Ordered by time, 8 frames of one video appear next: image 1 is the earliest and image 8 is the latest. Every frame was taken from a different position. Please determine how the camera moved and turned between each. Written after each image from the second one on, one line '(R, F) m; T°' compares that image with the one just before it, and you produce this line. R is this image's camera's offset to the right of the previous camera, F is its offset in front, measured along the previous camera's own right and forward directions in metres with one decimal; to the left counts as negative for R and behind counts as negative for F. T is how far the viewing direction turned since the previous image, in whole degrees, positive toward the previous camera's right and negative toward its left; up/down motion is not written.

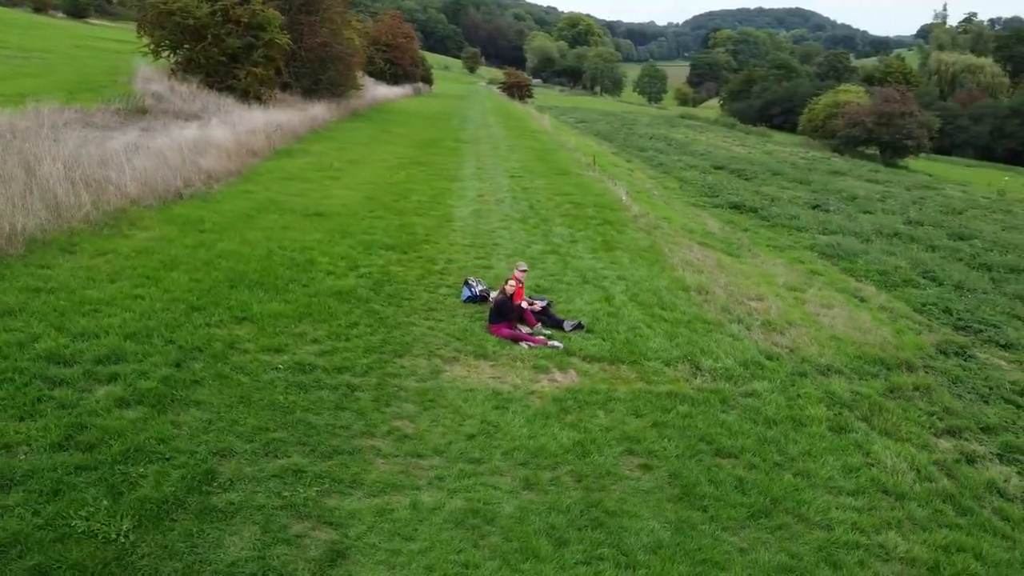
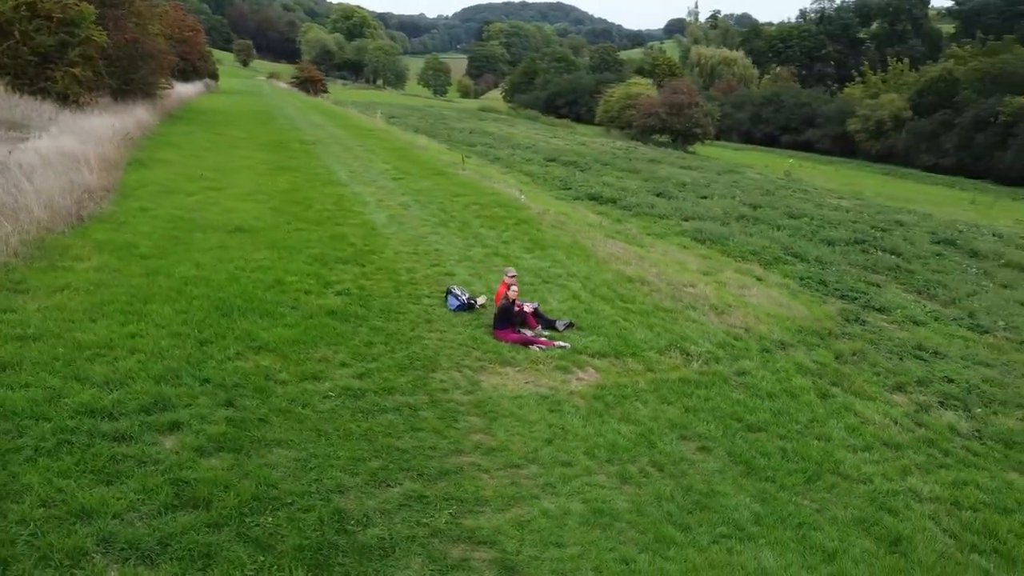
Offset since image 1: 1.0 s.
(-2.9, +0.1) m; +15°
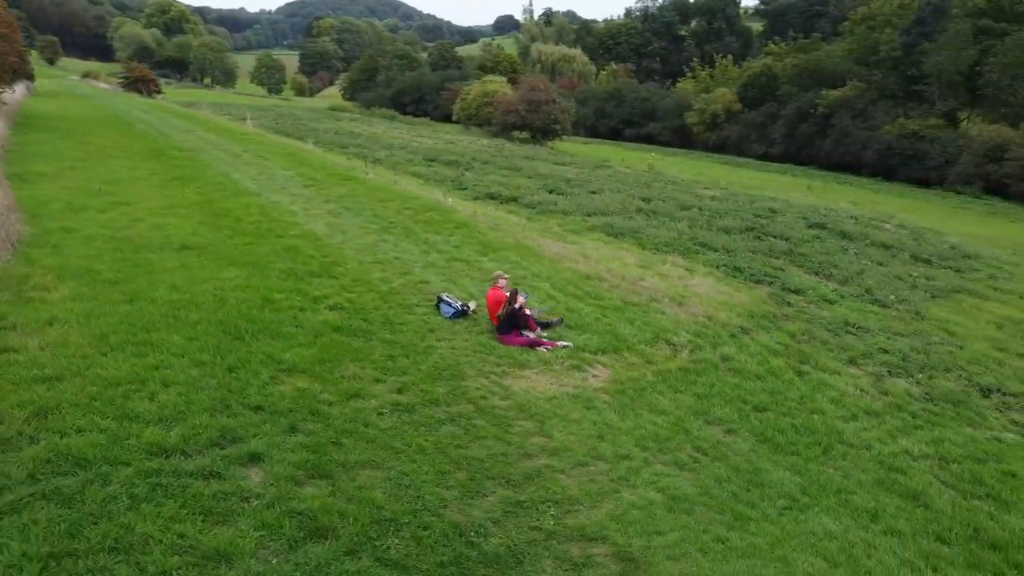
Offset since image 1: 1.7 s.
(-2.2, -0.1) m; +11°
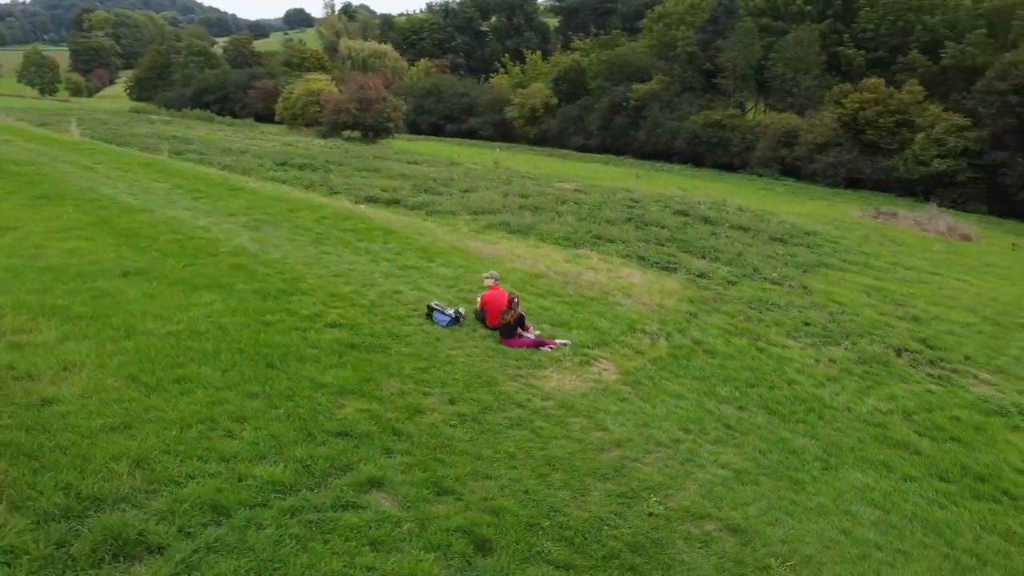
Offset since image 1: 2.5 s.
(-2.7, 0.0) m; +13°
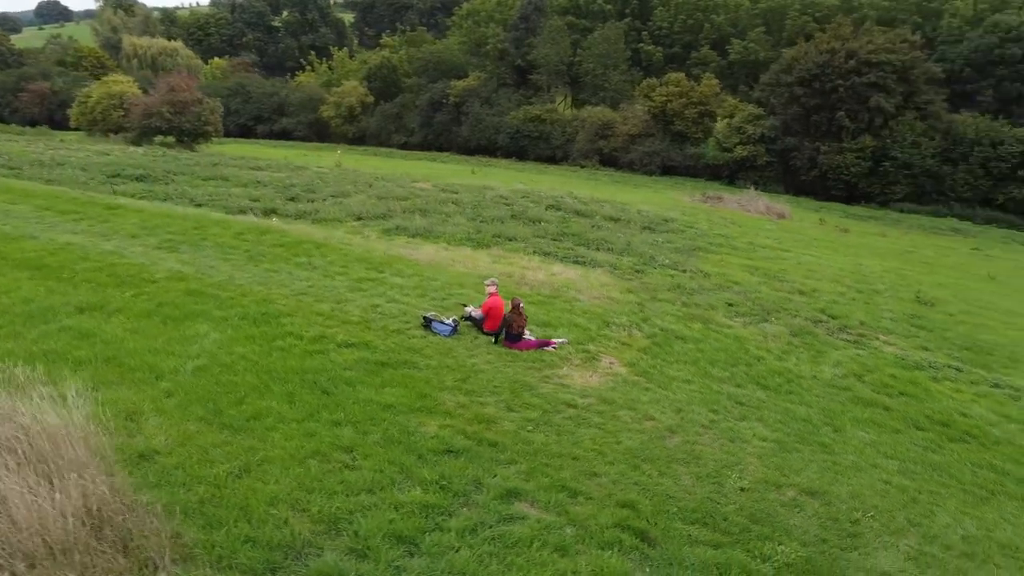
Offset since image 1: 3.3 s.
(-2.9, 0.0) m; +14°
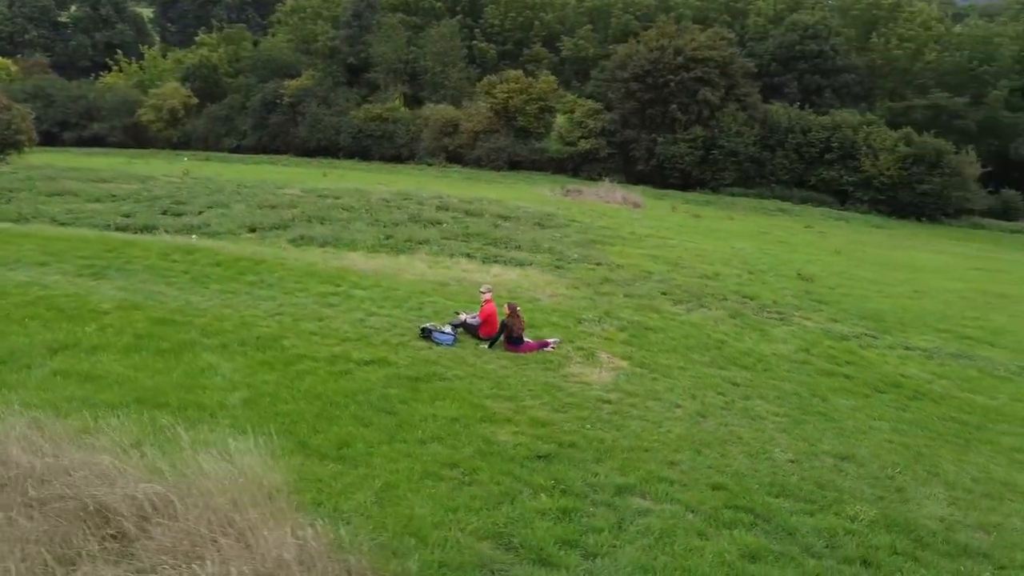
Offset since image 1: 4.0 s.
(-2.6, 0.0) m; +12°
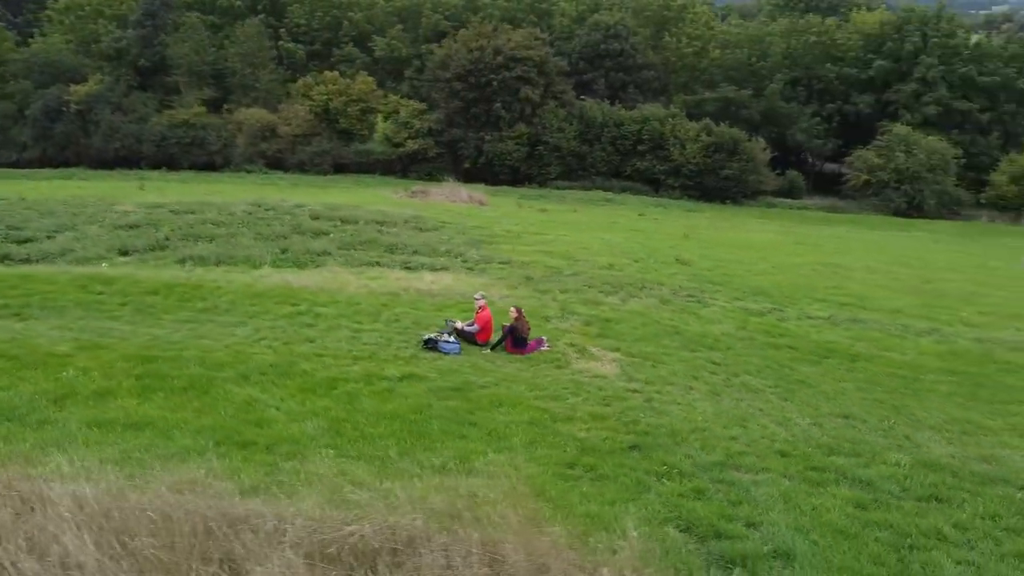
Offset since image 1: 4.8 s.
(-3.1, 0.0) m; +14°
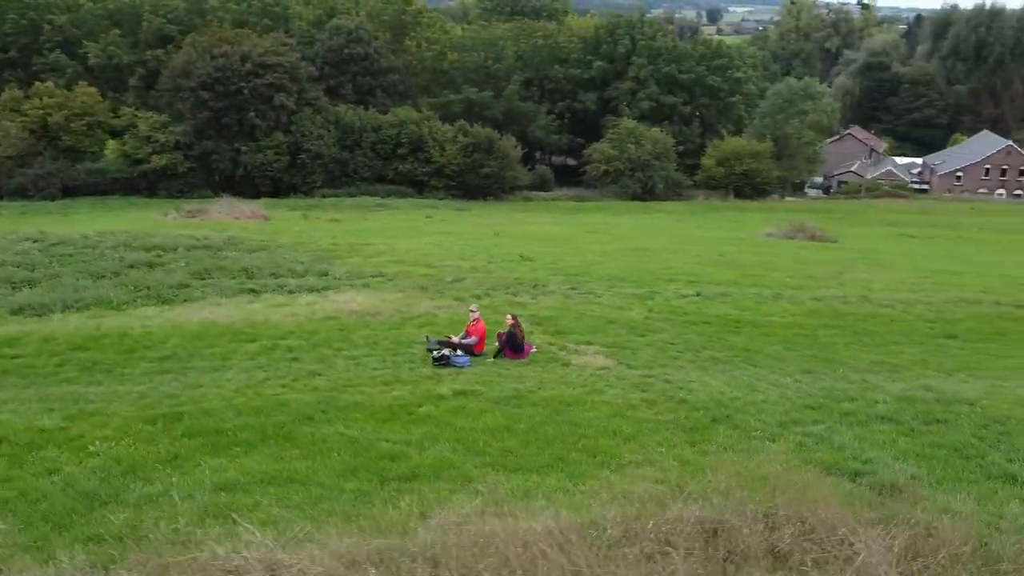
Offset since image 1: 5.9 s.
(-4.4, 0.0) m; +19°
